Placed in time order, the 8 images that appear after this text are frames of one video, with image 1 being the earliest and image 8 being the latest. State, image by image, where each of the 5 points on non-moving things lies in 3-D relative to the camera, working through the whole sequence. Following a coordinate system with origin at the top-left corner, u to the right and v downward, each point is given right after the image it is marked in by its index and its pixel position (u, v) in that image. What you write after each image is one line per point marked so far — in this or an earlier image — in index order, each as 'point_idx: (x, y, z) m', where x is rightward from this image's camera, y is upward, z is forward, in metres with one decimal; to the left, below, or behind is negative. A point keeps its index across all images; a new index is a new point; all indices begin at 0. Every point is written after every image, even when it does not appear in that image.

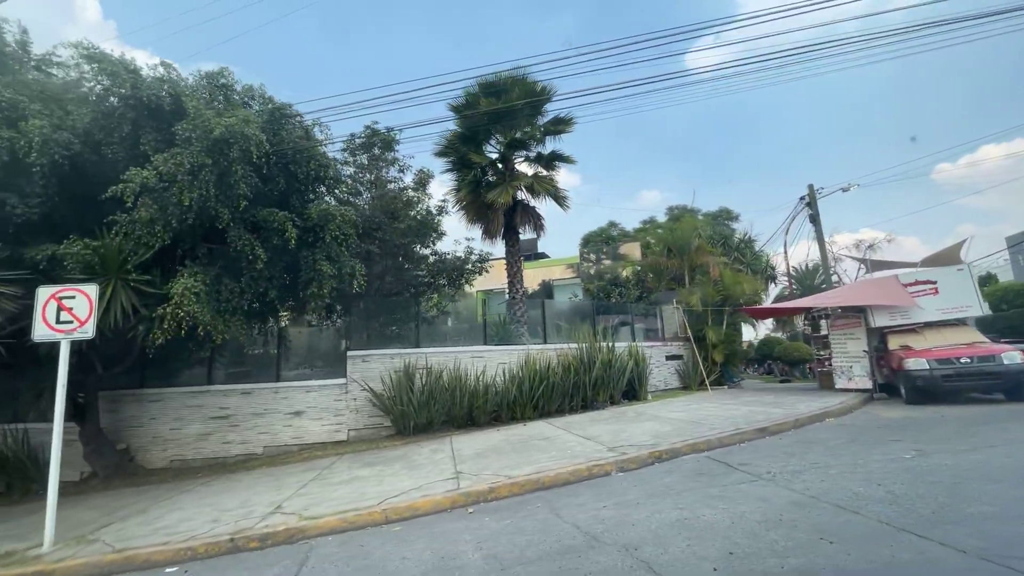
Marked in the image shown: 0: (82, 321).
0: (-7.4, -0.6, +7.5) m
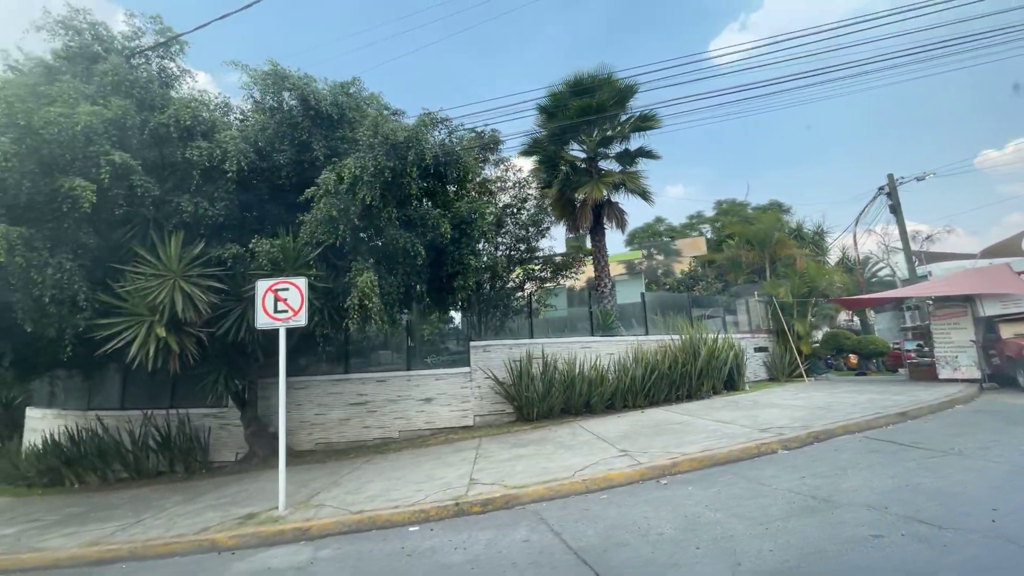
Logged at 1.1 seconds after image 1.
0: (-4.1, -0.4, +8.4) m
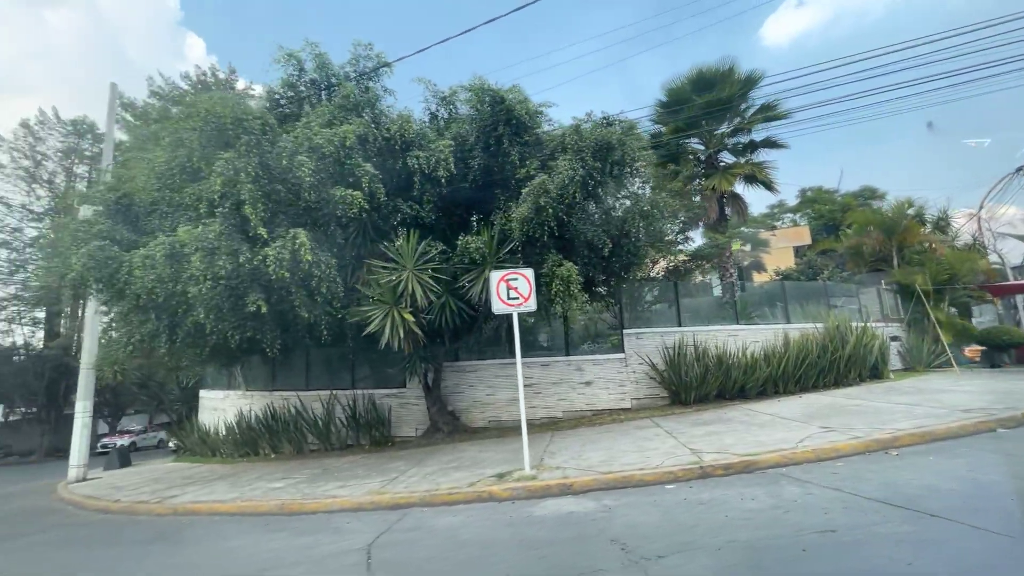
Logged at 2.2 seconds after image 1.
0: (+0.3, -0.2, +9.5) m
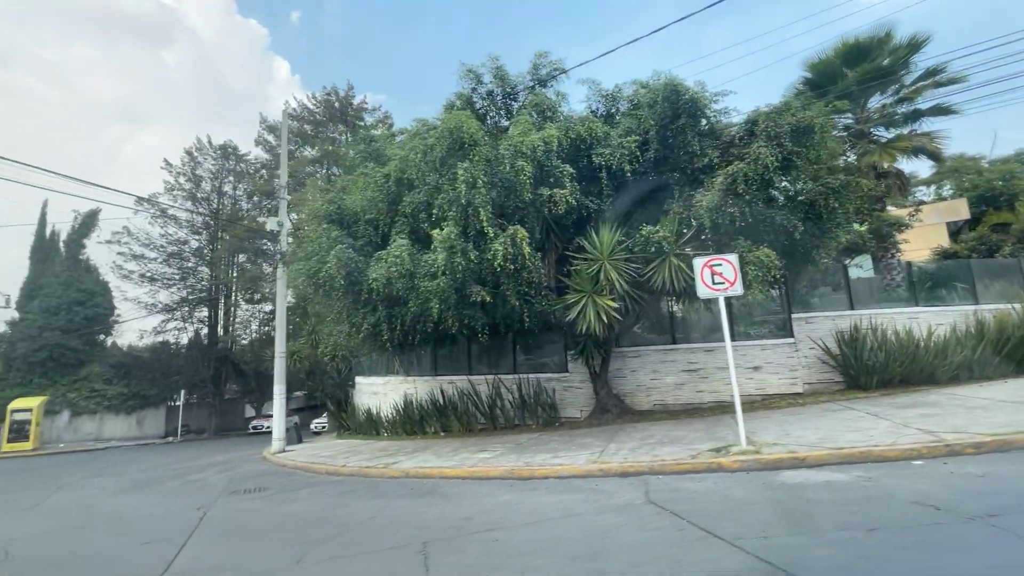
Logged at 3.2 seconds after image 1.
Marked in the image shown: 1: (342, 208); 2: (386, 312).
0: (+4.9, +0.1, +10.0) m
1: (-5.3, +2.5, +13.9) m
2: (-3.6, -0.7, +12.7) m
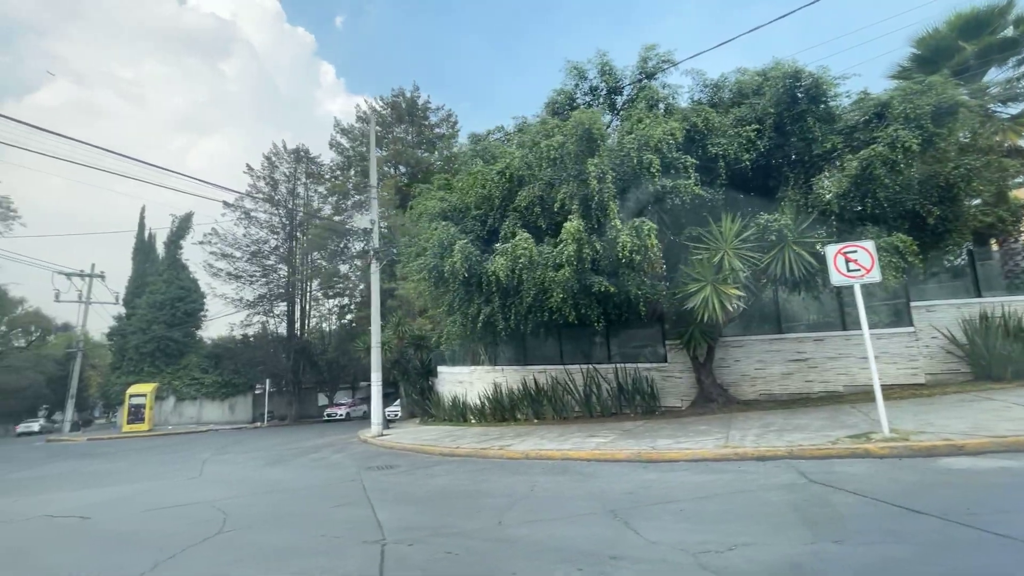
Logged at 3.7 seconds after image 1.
0: (+7.9, +0.4, +9.9) m
1: (-1.9, +2.8, +14.7) m
2: (-0.3, -0.4, +13.4) m
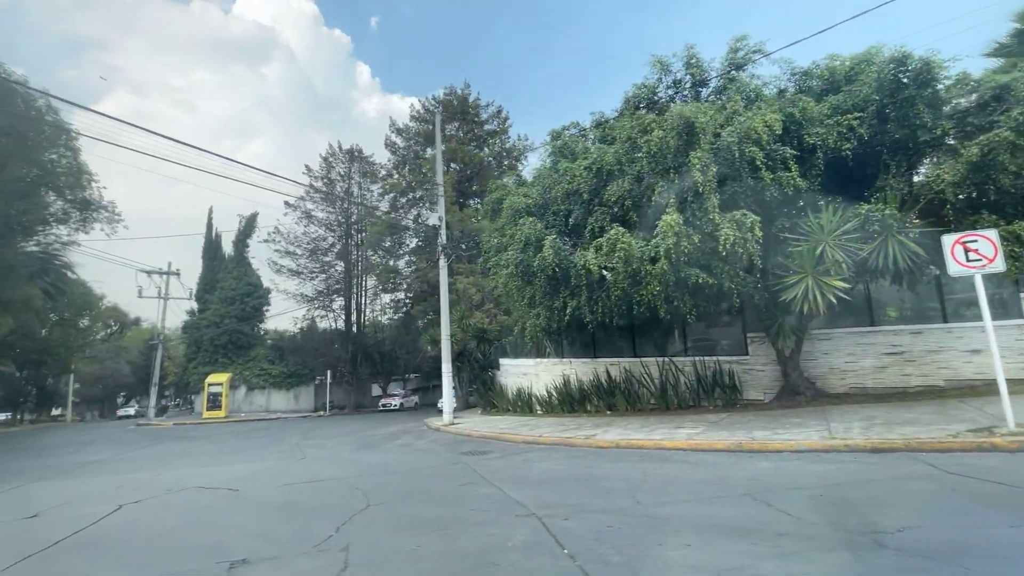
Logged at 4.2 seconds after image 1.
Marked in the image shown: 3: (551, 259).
0: (+10.3, +0.6, +9.6) m
1: (+0.9, +3.0, +15.1) m
2: (+2.4, -0.2, +13.7) m
3: (+1.2, +0.9, +13.3) m
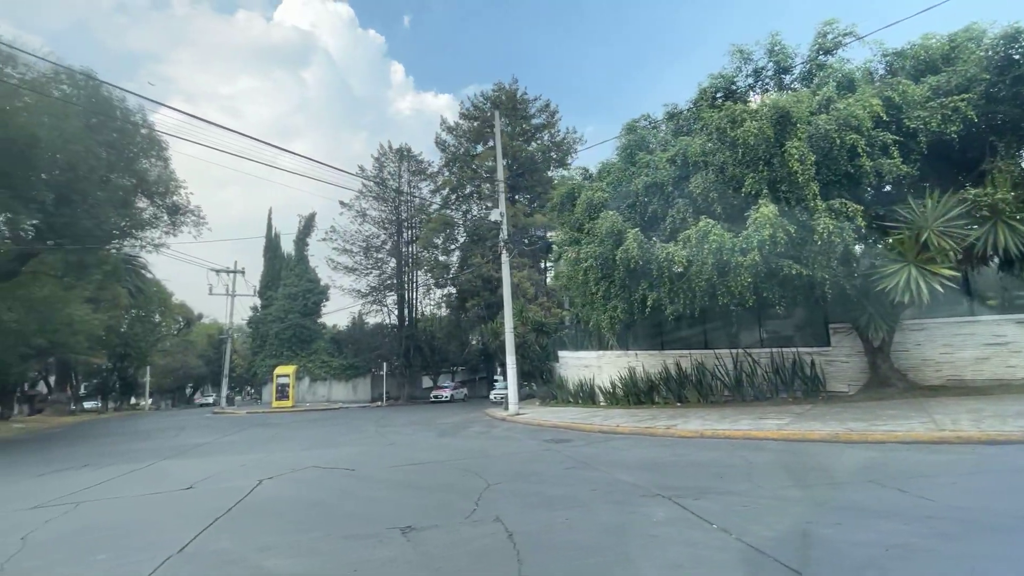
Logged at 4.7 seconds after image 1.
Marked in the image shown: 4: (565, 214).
0: (+12.6, +0.9, +9.1) m
1: (+3.5, +3.3, +15.3) m
2: (+5.0, 0.0, +13.9) m
3: (+3.7, +1.1, +13.5) m
4: (+2.3, +3.1, +18.8) m
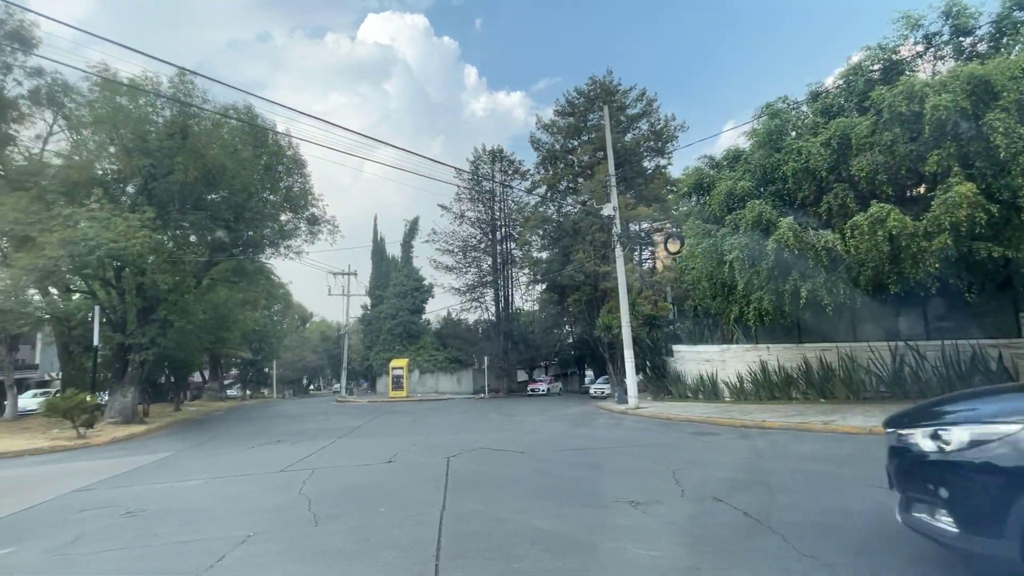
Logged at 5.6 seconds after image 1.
0: (+16.1, +1.4, +7.2) m
1: (+8.2, +3.6, +14.9) m
2: (+9.5, +0.3, +13.2) m
3: (+8.2, +1.4, +13.0) m
4: (+7.7, +3.5, +18.5) m
